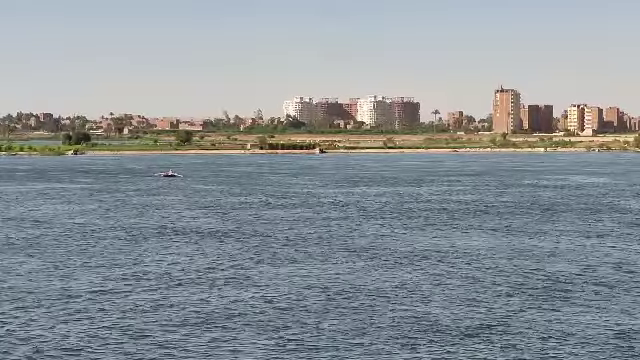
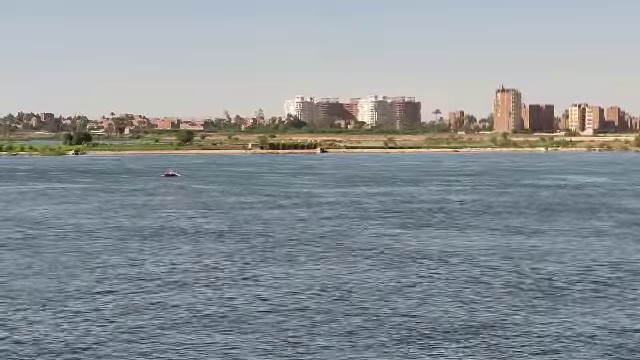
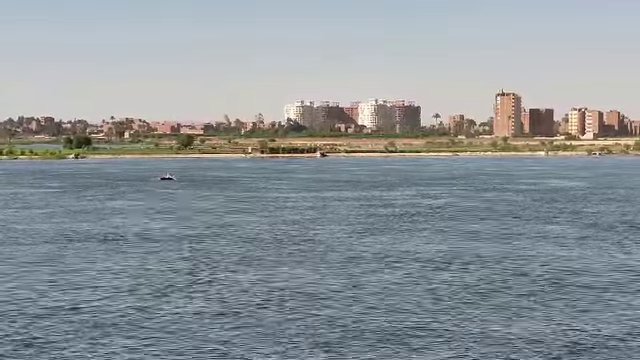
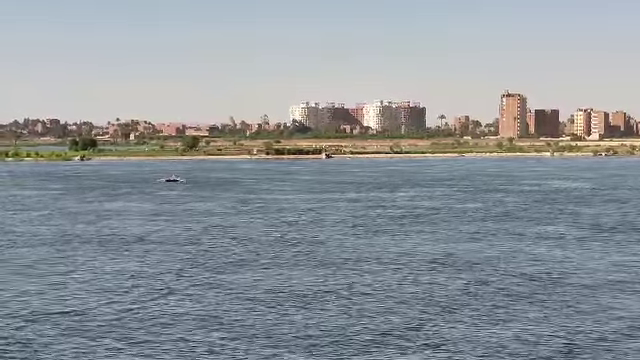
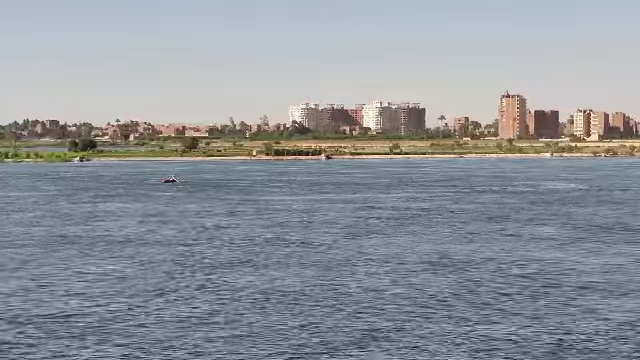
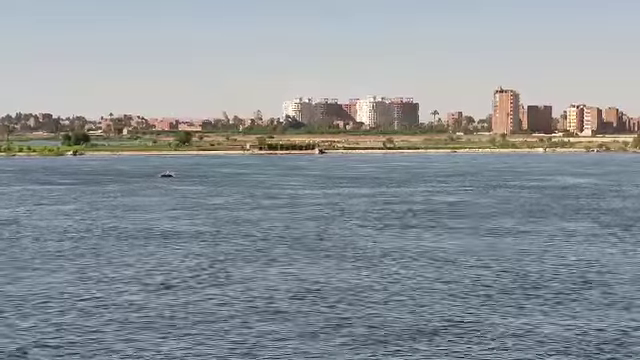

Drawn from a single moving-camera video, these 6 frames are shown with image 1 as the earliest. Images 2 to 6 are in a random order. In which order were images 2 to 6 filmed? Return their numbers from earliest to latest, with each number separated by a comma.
2, 6, 3, 4, 5
